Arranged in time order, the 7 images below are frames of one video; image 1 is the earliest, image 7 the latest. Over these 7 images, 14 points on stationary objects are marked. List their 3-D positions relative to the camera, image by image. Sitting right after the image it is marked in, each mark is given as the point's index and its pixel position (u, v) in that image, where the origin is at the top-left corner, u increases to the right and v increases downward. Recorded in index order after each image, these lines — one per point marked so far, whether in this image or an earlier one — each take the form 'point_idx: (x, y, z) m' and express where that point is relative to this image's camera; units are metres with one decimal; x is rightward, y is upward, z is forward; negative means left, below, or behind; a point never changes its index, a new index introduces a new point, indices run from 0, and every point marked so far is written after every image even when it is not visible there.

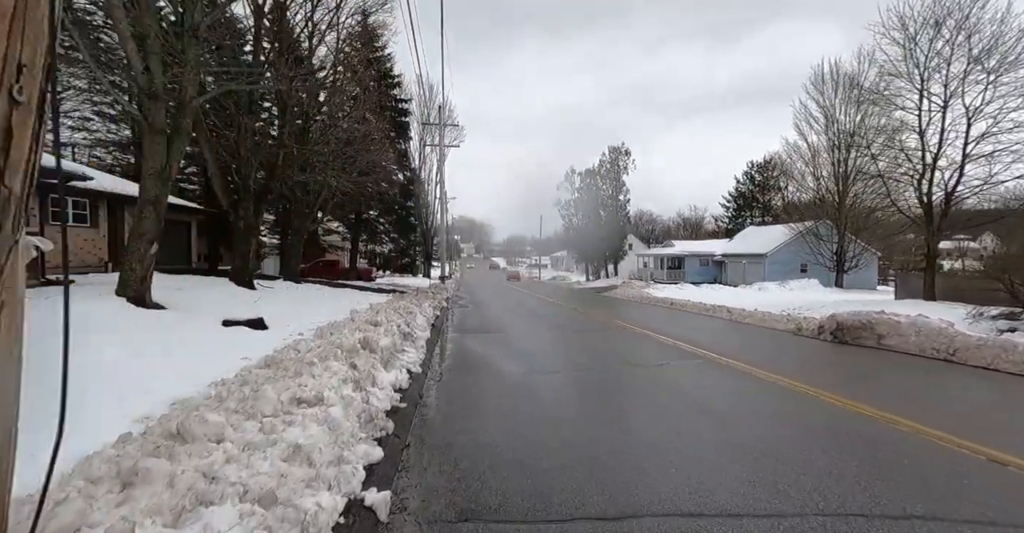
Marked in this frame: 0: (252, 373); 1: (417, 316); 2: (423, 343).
0: (-2.3, -0.9, +4.7) m
1: (-2.2, -1.1, +12.7) m
2: (-1.6, -1.4, +9.9) m
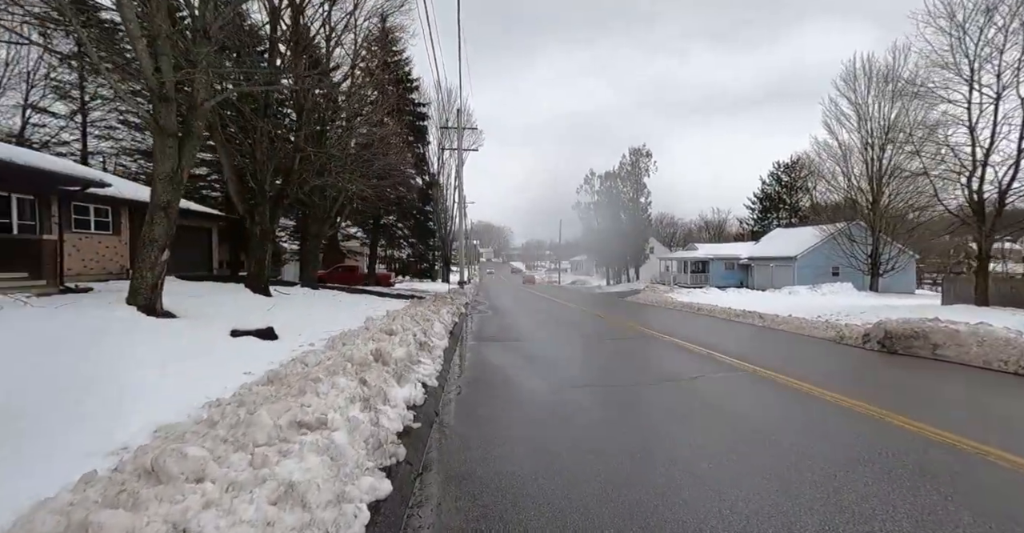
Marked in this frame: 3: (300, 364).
0: (-2.1, -1.0, +4.3) m
1: (-1.7, -1.3, +12.3) m
2: (-1.2, -1.5, +9.4) m
3: (-2.3, -1.0, +5.9) m
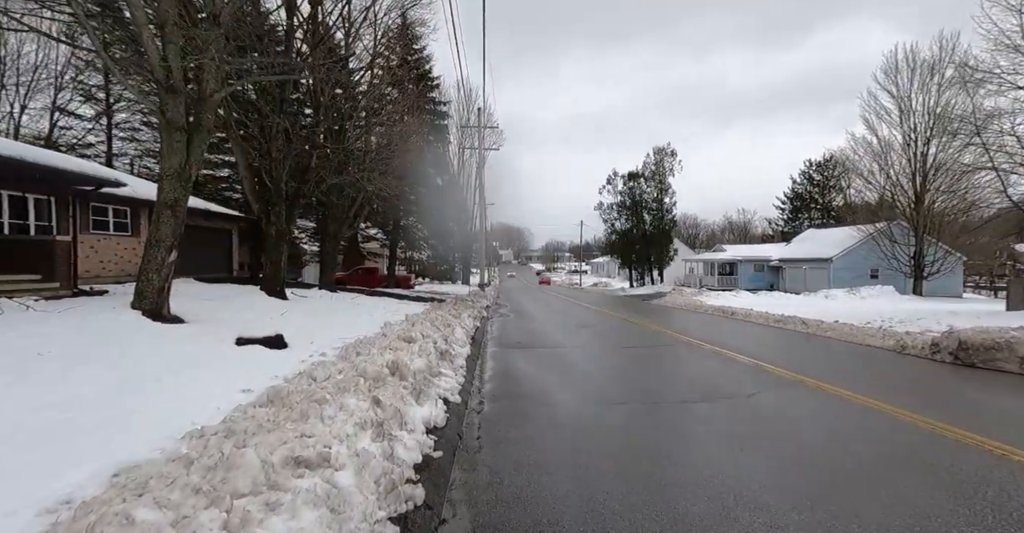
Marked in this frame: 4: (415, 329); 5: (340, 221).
0: (-1.8, -1.0, +3.7) m
1: (-1.2, -1.3, +11.6) m
2: (-0.8, -1.5, +8.7) m
3: (-1.9, -1.1, +5.2) m
4: (-1.7, -1.1, +9.8) m
5: (-5.8, +1.5, +18.4) m
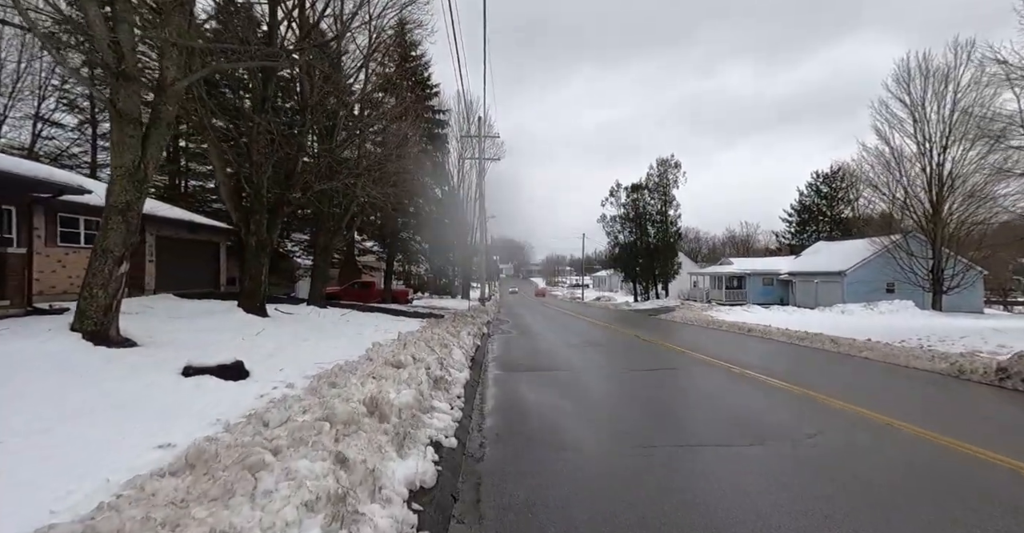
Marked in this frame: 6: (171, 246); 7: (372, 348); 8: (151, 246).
0: (-1.7, -1.1, +2.5) m
1: (-1.1, -1.6, +10.5) m
2: (-0.7, -1.7, +7.6) m
3: (-1.9, -1.2, +4.0) m
4: (-1.6, -1.3, +8.6) m
5: (-5.7, +1.1, +17.3) m
6: (-11.0, +0.7, +17.6) m
7: (-2.3, -1.4, +9.0) m
8: (-10.8, +0.6, +16.4) m
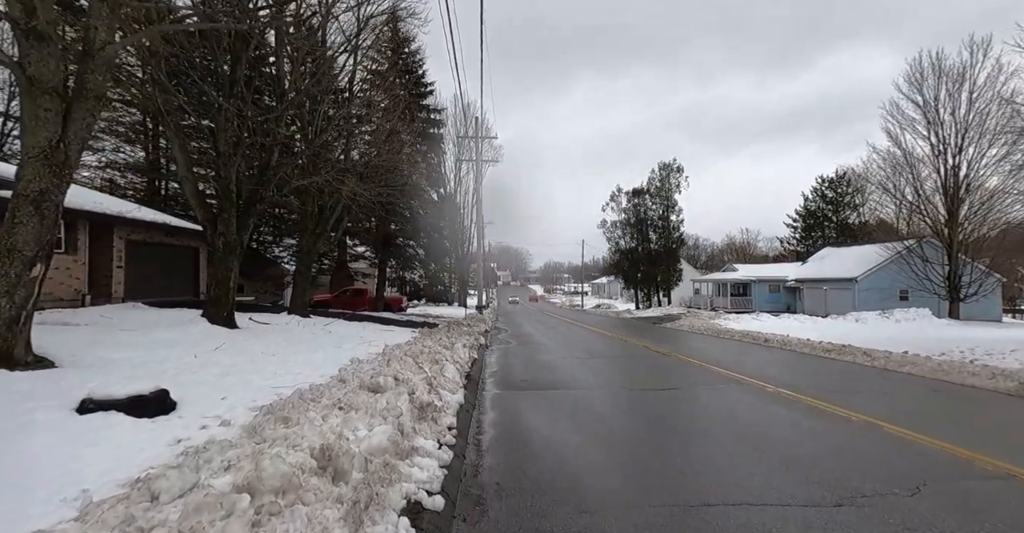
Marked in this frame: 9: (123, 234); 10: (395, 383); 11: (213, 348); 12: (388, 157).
0: (-1.7, -1.0, +1.2) m
1: (-1.1, -1.6, +9.1) m
2: (-0.7, -1.7, +6.2) m
3: (-1.8, -1.1, +2.7) m
4: (-1.6, -1.4, +7.3) m
5: (-5.7, +0.9, +16.0) m
6: (-11.0, +0.5, +16.2) m
7: (-2.3, -1.4, +7.7) m
8: (-10.8, +0.4, +15.1) m
9: (-10.8, +0.9, +15.2) m
10: (-1.4, -1.4, +6.4) m
11: (-4.4, -1.2, +8.1) m
12: (-3.4, +3.4, +15.5) m
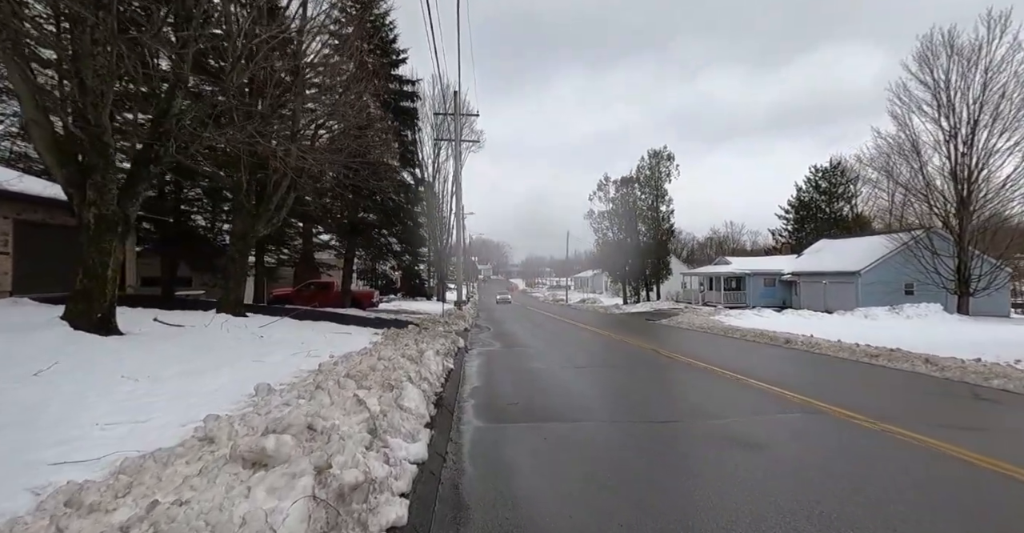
0: (-1.6, -0.9, -1.5) m
1: (-1.2, -1.4, +6.5) m
2: (-0.7, -1.6, +3.6) m
3: (-1.7, -1.0, 0.0) m
4: (-1.7, -1.2, +4.6) m
5: (-6.1, +1.2, +13.1) m
6: (-11.4, +0.8, +13.2) m
7: (-2.4, -1.2, +5.0) m
8: (-11.2, +0.7, +12.0) m
9: (-11.2, +1.2, +12.1) m
10: (-1.4, -1.2, +3.7) m
11: (-4.5, -1.0, +5.3) m
12: (-3.8, +3.7, +12.7) m
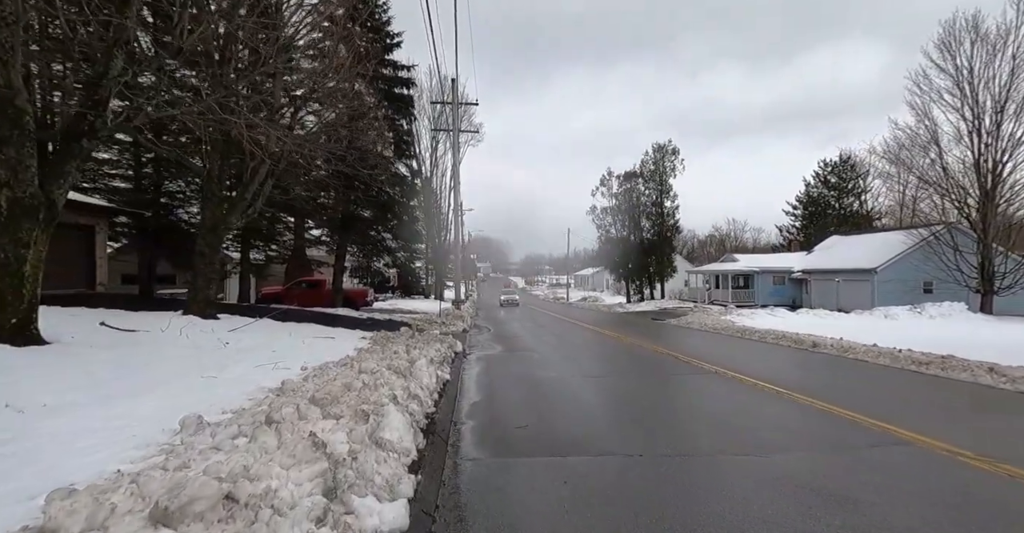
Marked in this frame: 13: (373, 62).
0: (-1.5, -0.9, -2.8) m
1: (-1.1, -1.4, +5.1) m
2: (-0.6, -1.5, +2.3) m
3: (-1.7, -1.0, -1.3) m
4: (-1.6, -1.1, +3.3) m
5: (-6.0, +1.3, +11.7) m
6: (-11.3, +0.9, +11.8) m
7: (-2.3, -1.2, +3.7) m
8: (-11.1, +0.8, +10.7) m
9: (-11.1, +1.3, +10.8) m
10: (-1.3, -1.1, +2.4) m
11: (-4.5, -0.9, +4.0) m
12: (-3.7, +3.7, +11.3) m
13: (-4.5, +6.7, +17.6) m
